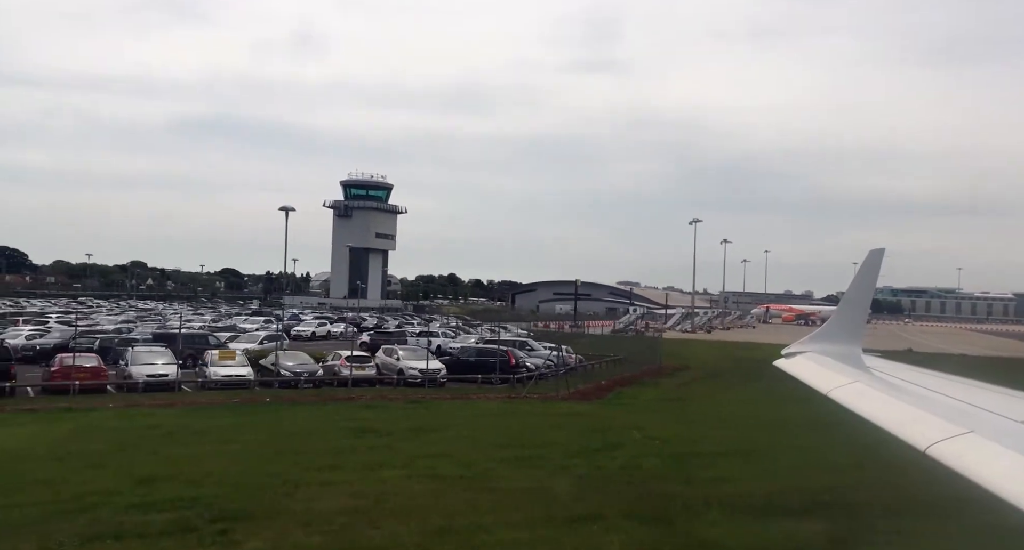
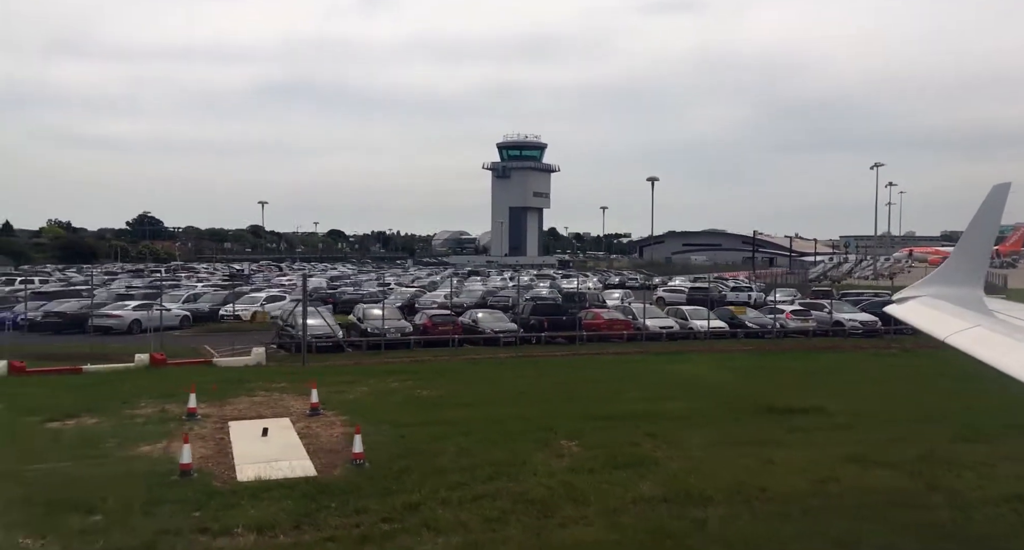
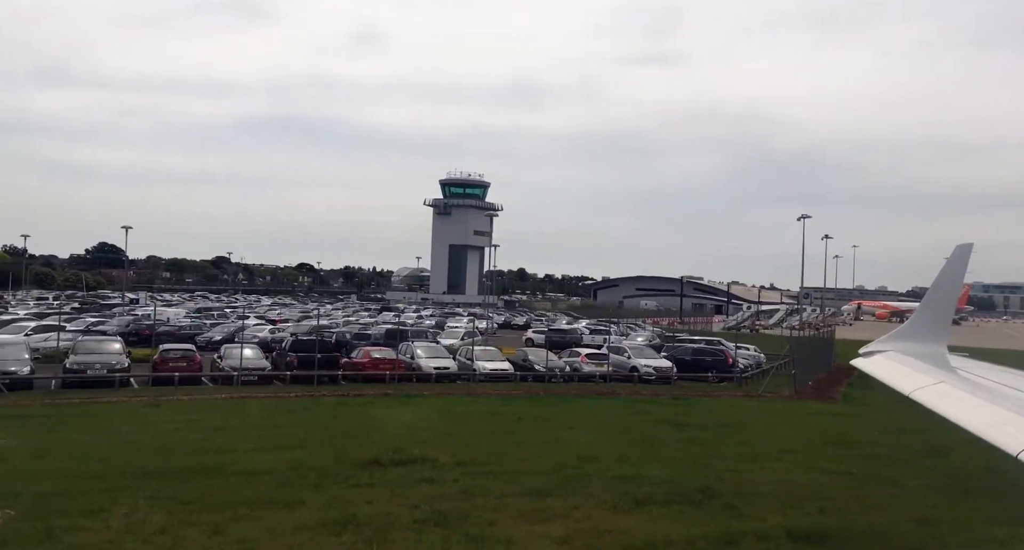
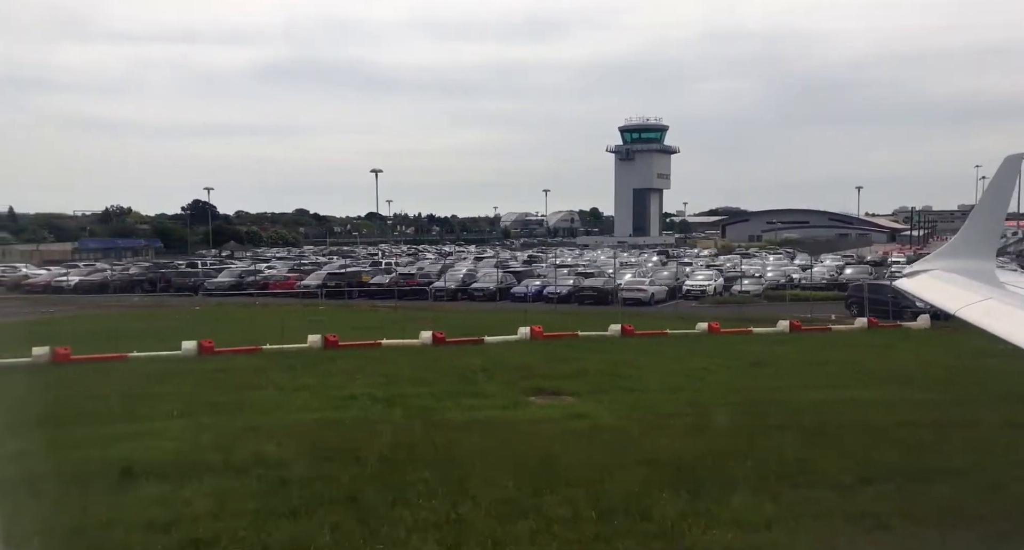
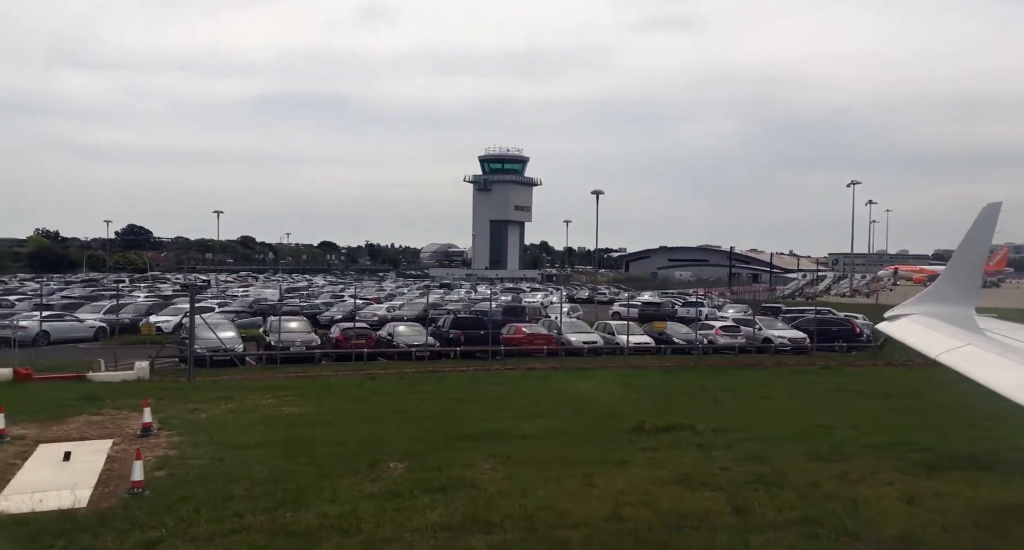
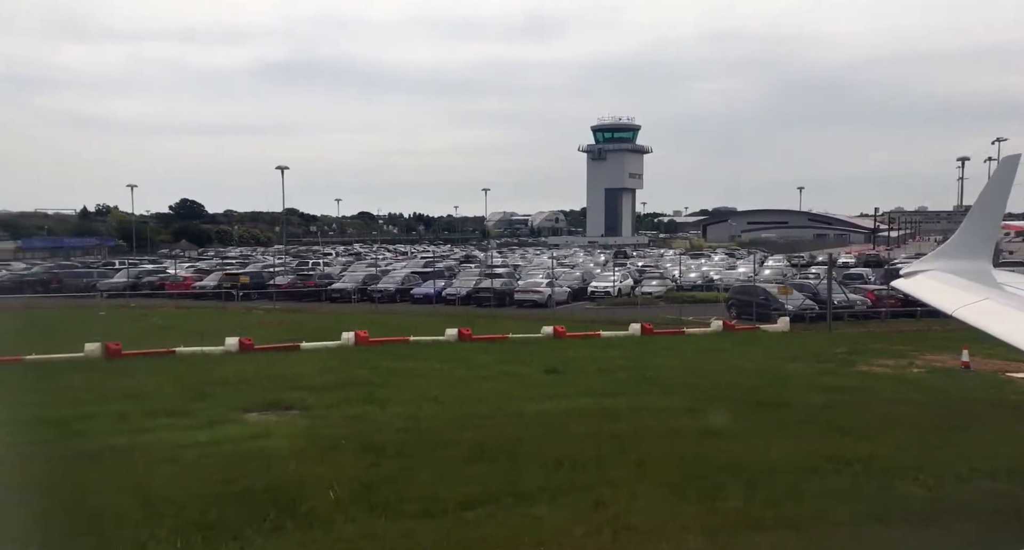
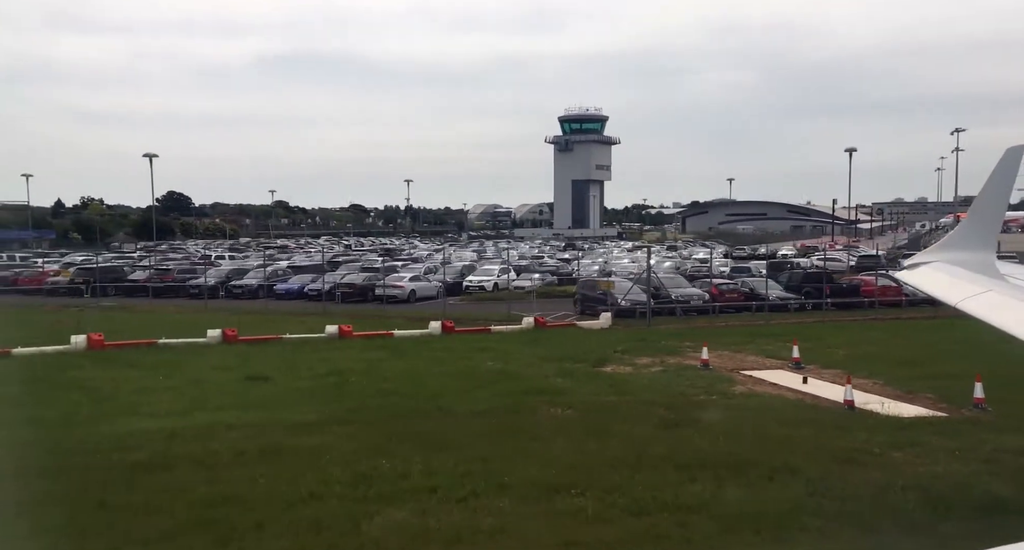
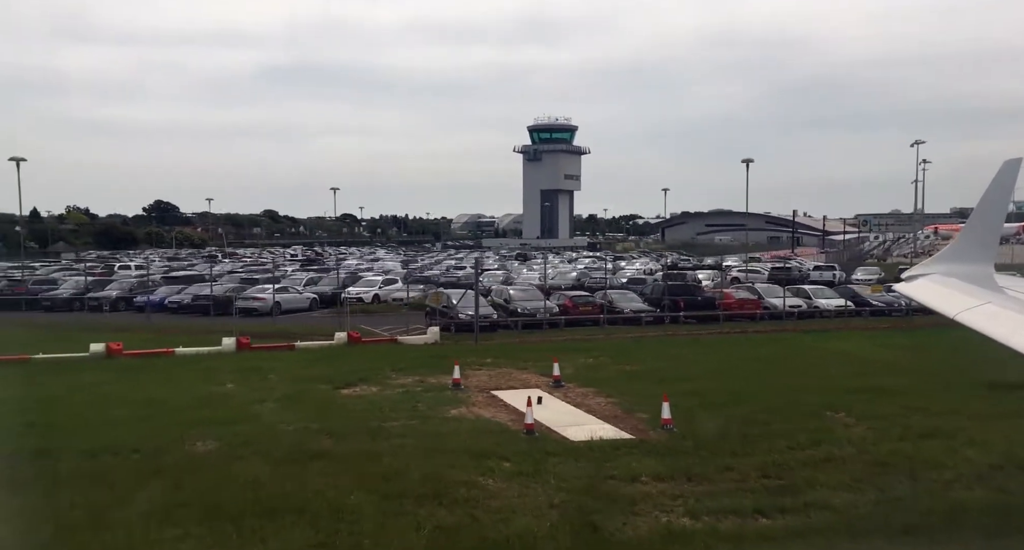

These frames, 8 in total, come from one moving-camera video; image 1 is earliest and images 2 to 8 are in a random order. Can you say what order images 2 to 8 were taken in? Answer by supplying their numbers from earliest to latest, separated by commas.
3, 5, 2, 8, 7, 6, 4
